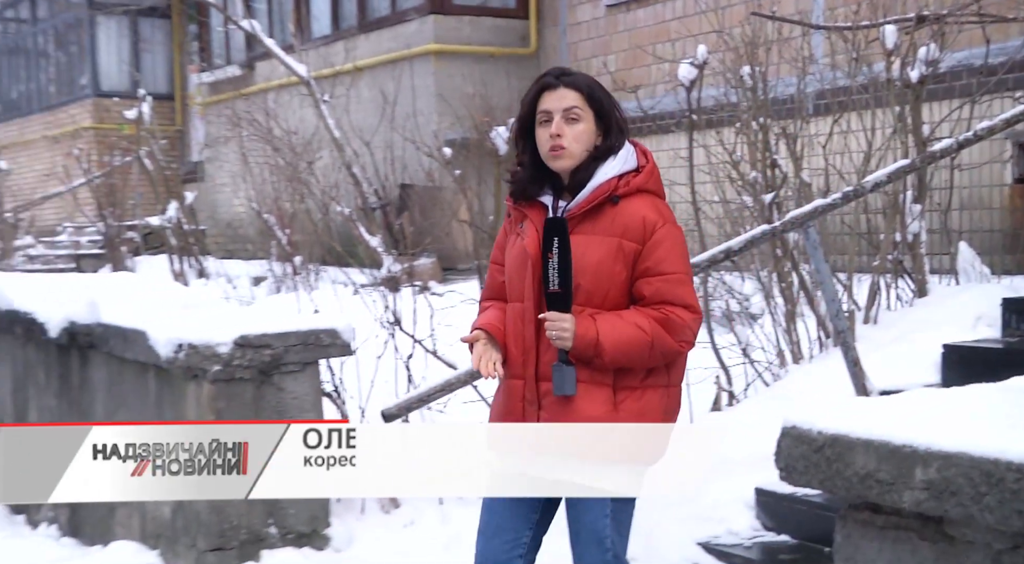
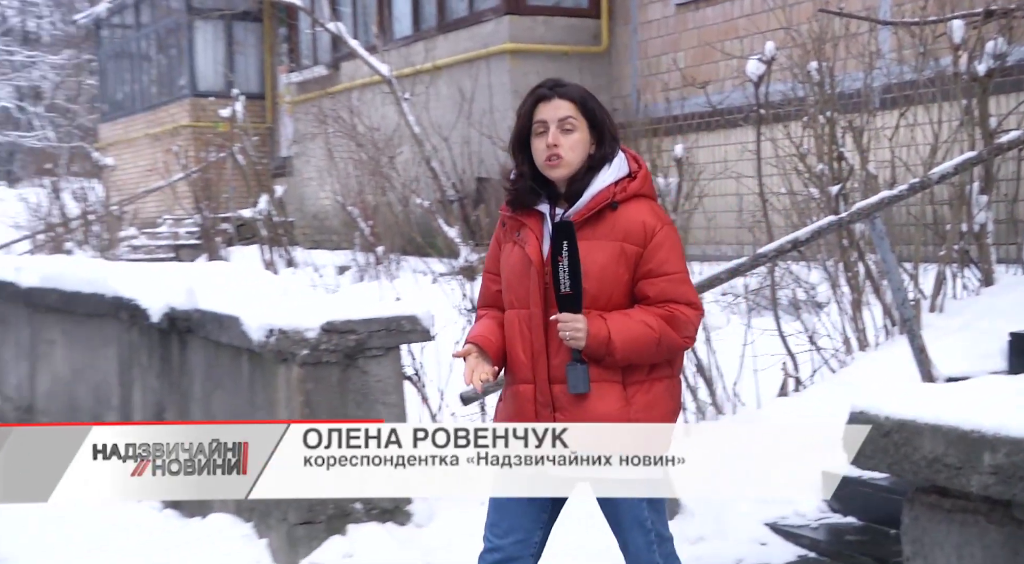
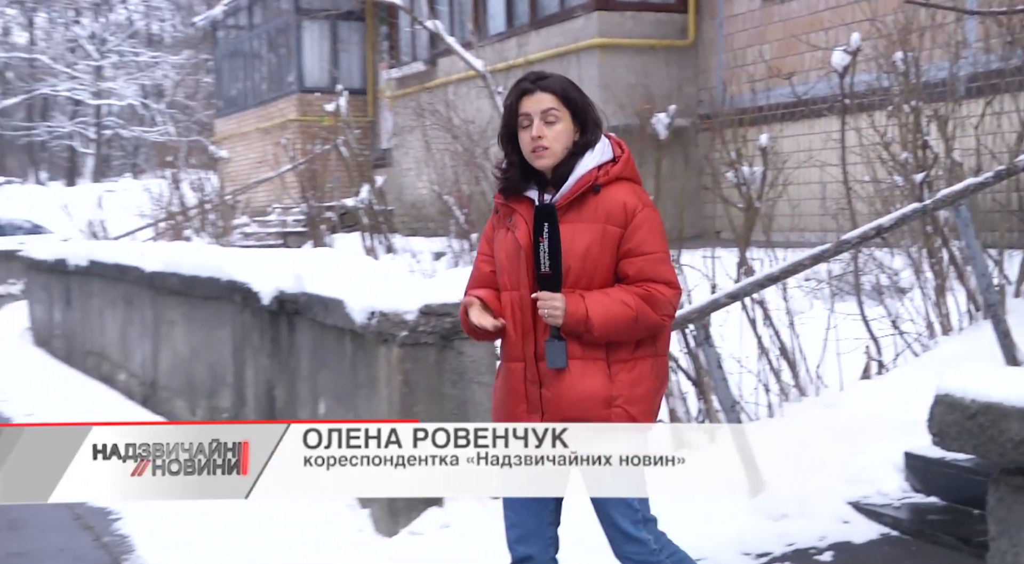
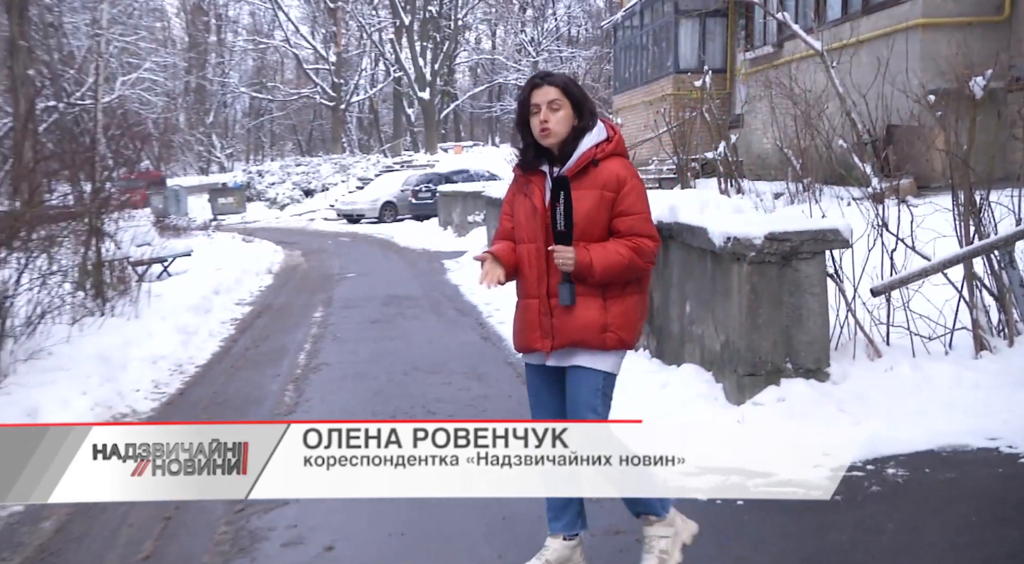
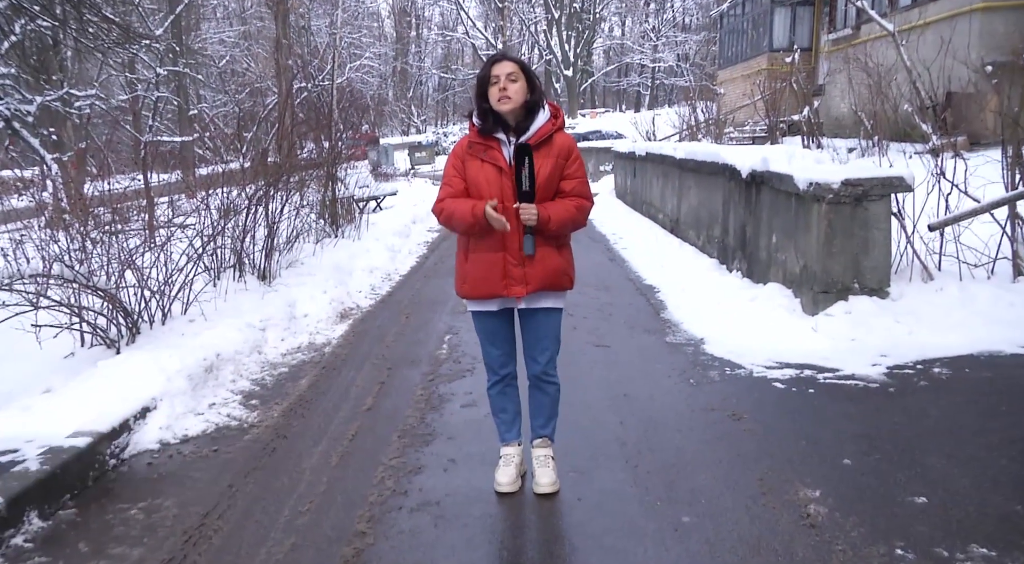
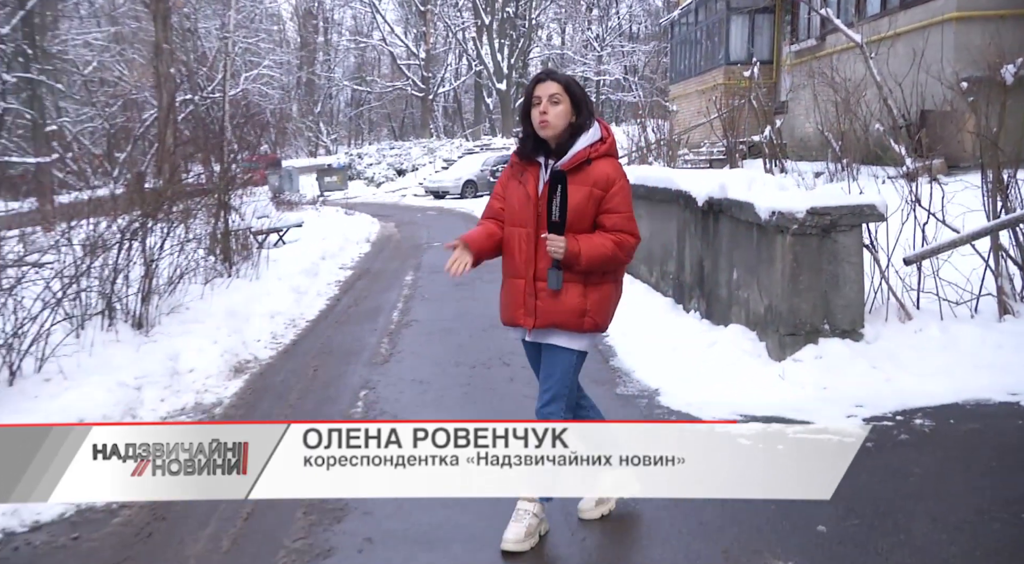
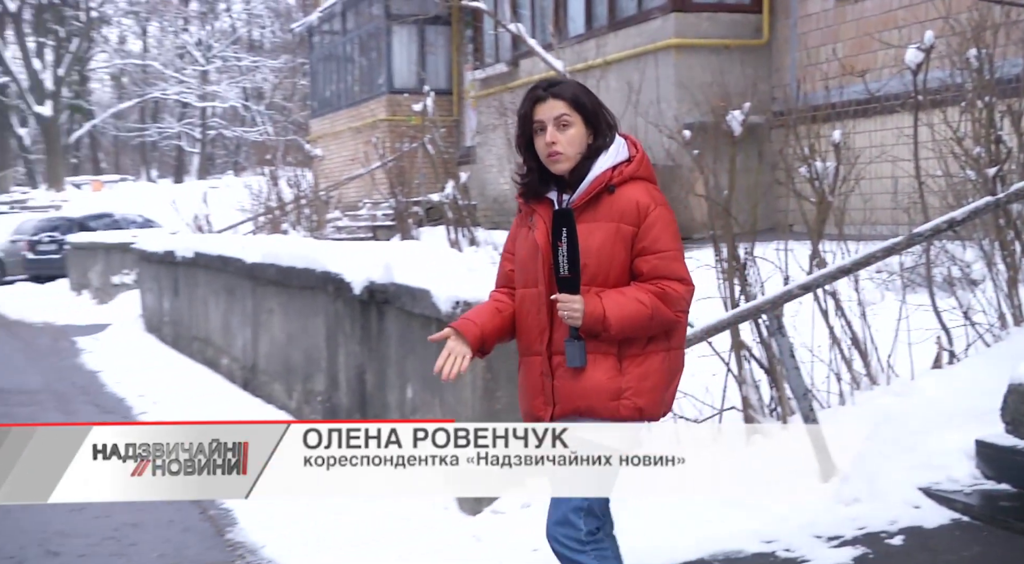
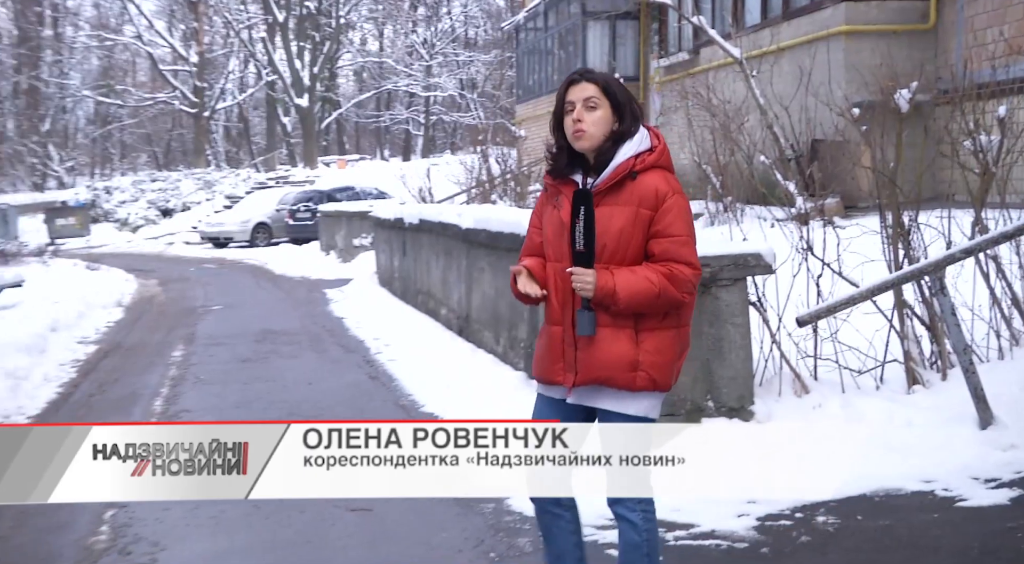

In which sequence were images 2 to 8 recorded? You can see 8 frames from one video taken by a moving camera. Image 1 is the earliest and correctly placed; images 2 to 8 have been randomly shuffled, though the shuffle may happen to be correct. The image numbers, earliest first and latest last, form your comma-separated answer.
2, 3, 7, 8, 4, 6, 5
